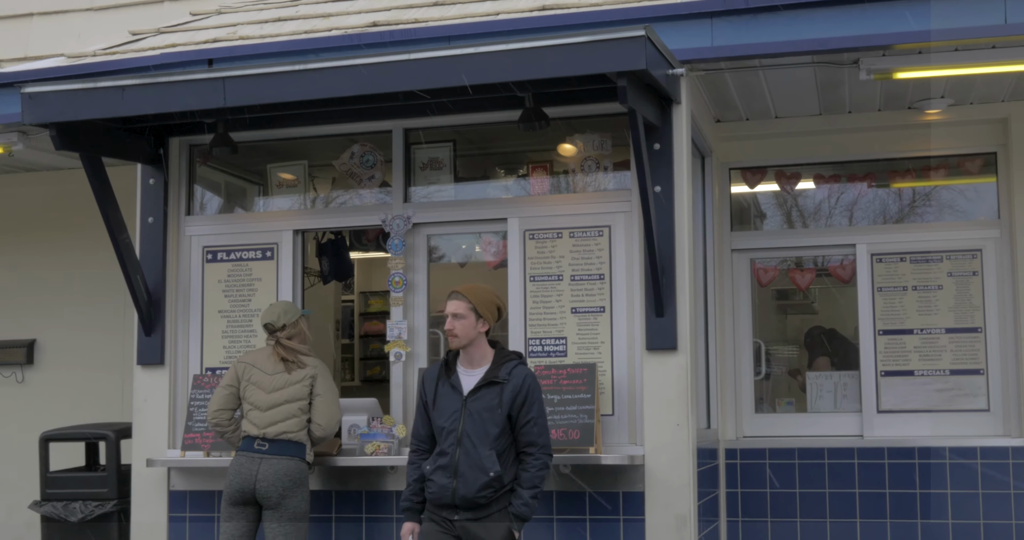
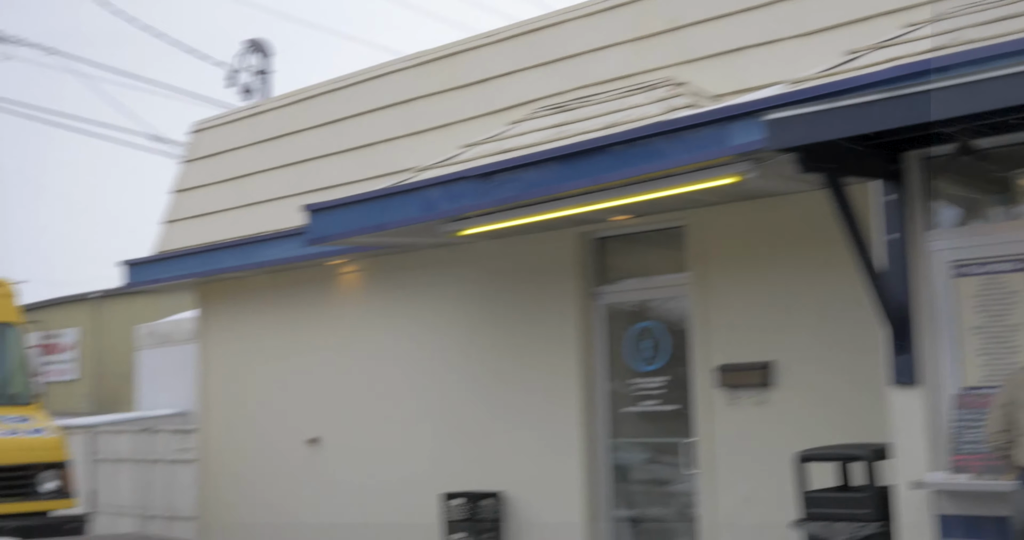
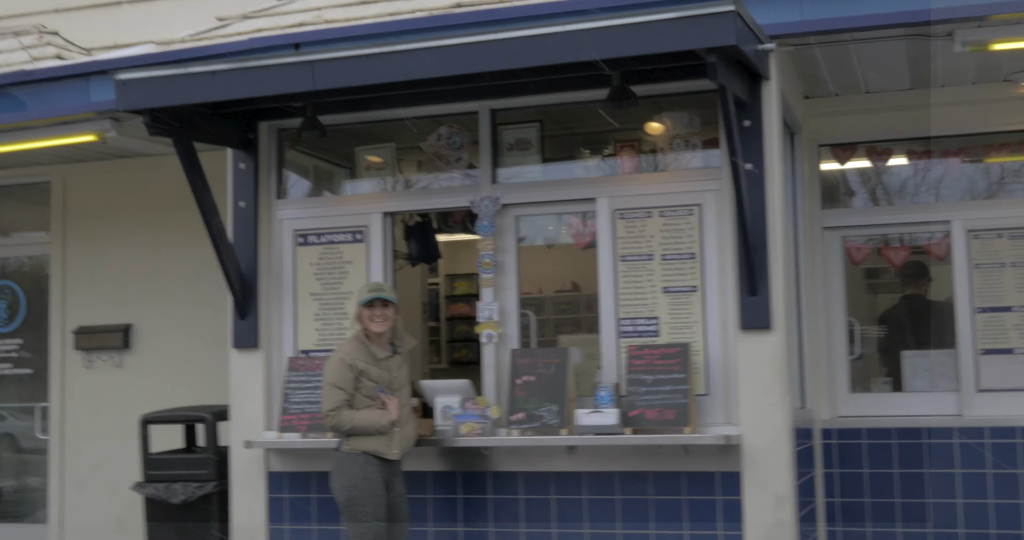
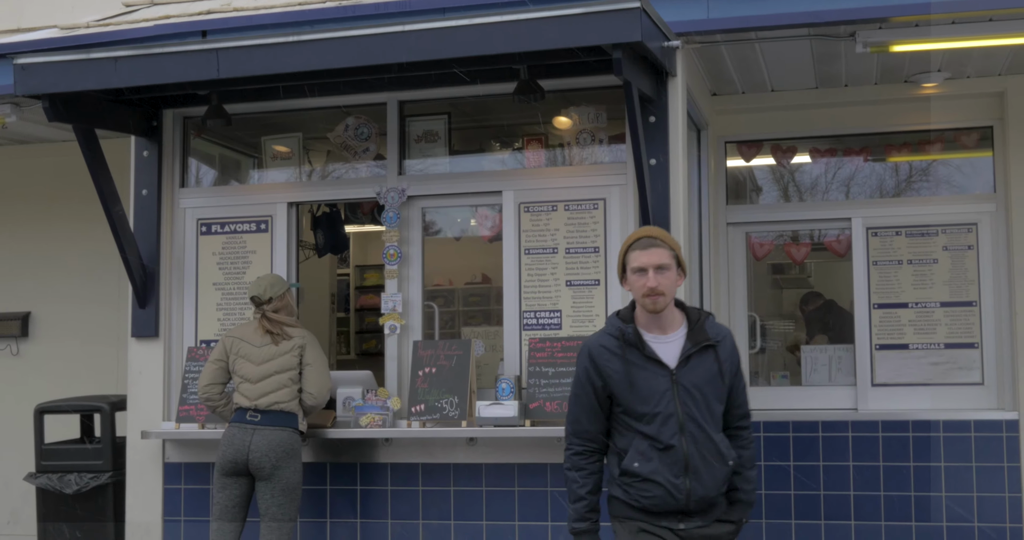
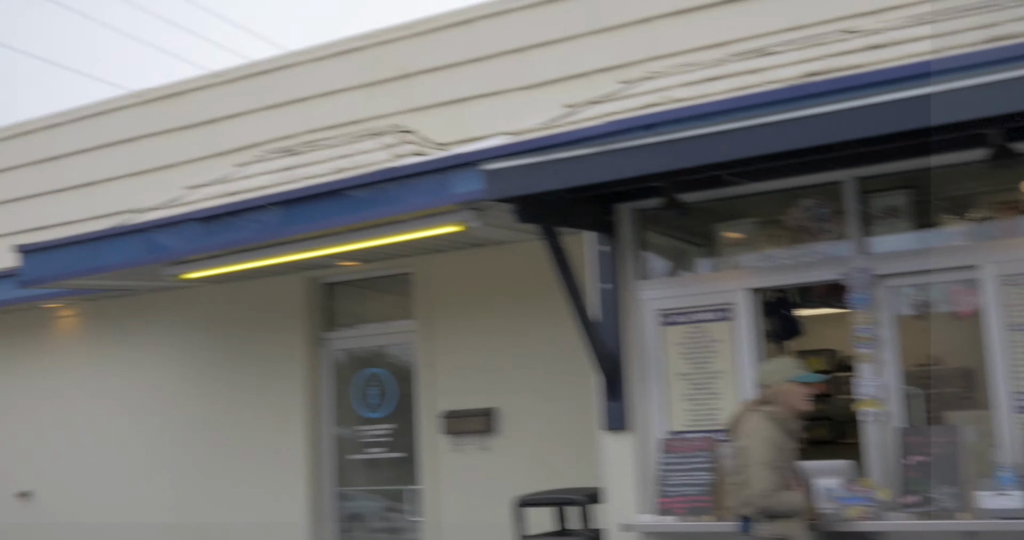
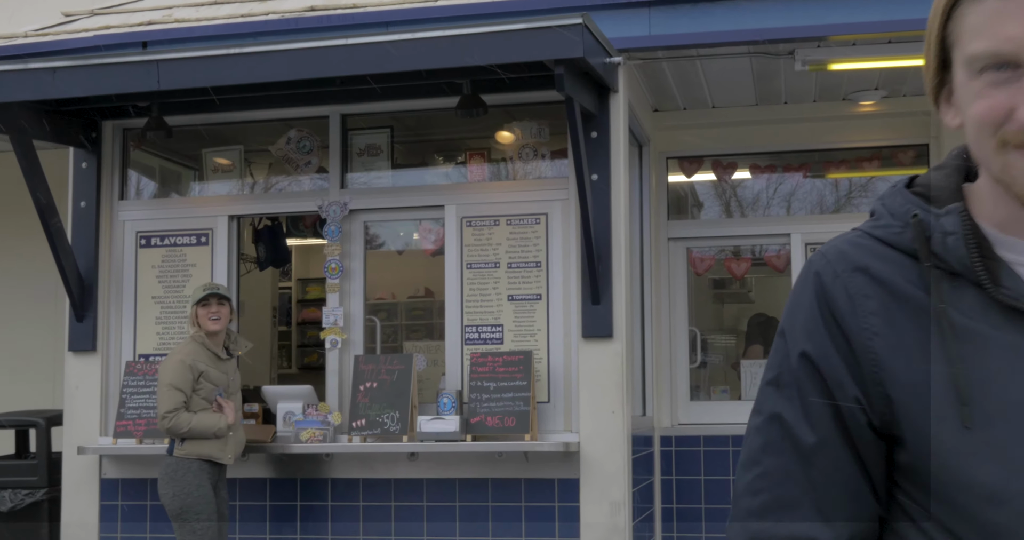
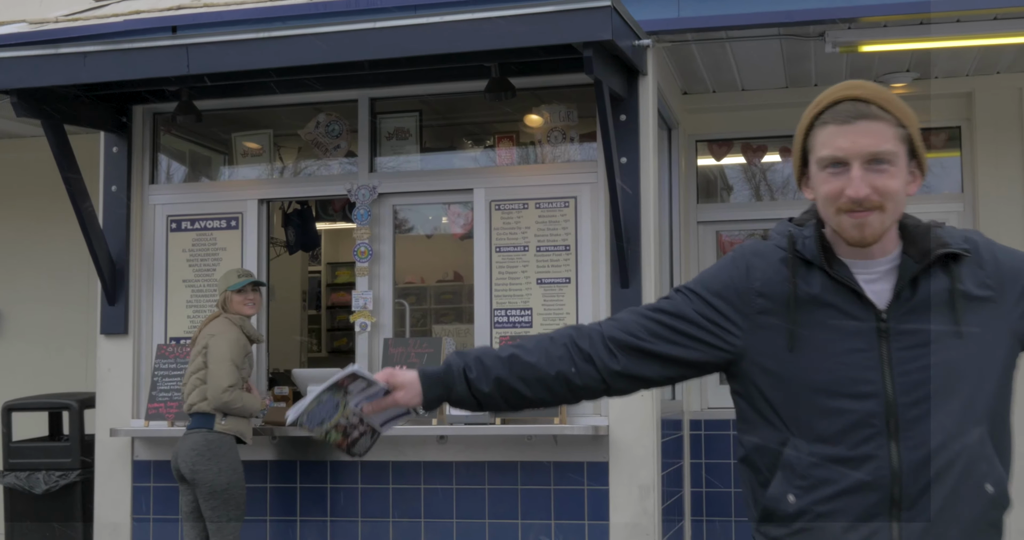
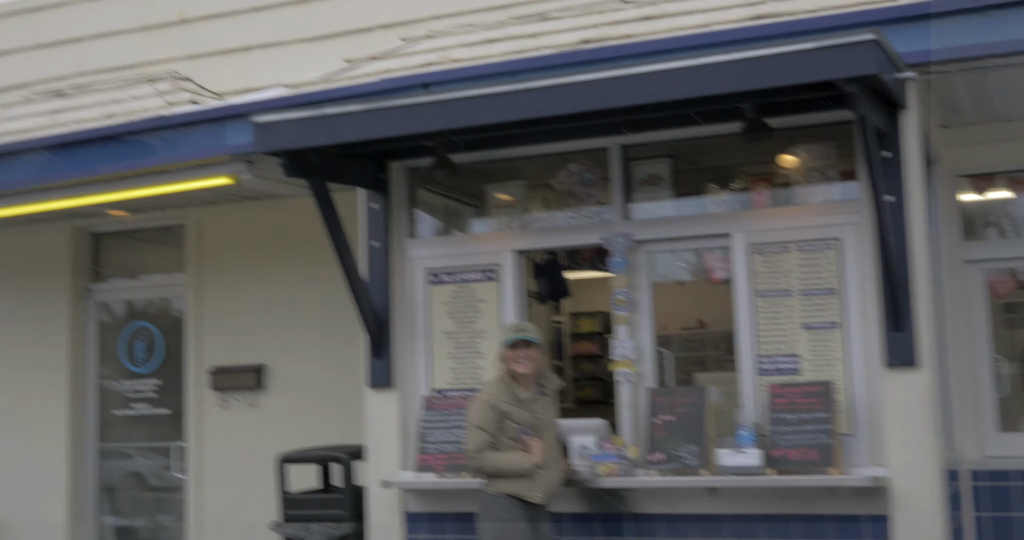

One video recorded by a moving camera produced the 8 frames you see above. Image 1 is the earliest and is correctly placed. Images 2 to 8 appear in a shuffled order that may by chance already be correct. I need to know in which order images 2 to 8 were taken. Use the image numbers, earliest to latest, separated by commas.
4, 7, 6, 3, 8, 5, 2
